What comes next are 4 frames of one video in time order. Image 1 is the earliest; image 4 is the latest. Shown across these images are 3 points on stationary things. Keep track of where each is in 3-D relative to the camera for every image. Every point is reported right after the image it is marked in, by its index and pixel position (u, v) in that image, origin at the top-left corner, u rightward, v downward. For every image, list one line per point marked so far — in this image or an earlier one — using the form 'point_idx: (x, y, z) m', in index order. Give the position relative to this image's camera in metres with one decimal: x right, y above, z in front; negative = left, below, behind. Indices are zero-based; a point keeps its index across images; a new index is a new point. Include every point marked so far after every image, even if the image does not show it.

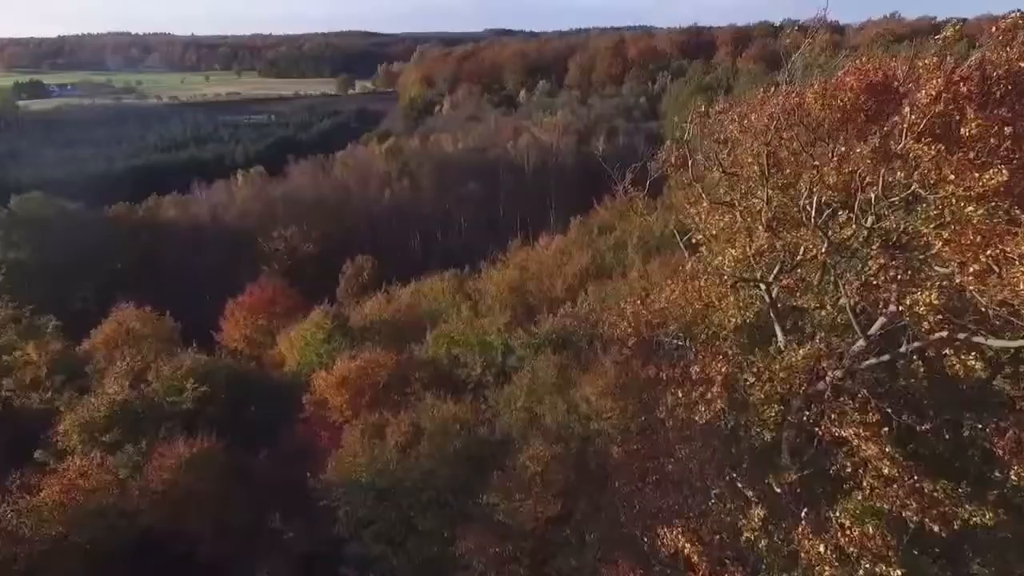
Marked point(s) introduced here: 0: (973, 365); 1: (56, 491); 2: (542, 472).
0: (+8.4, -1.5, +11.4) m
1: (-14.6, -6.3, +20.4) m
2: (+0.9, -5.7, +19.6) m
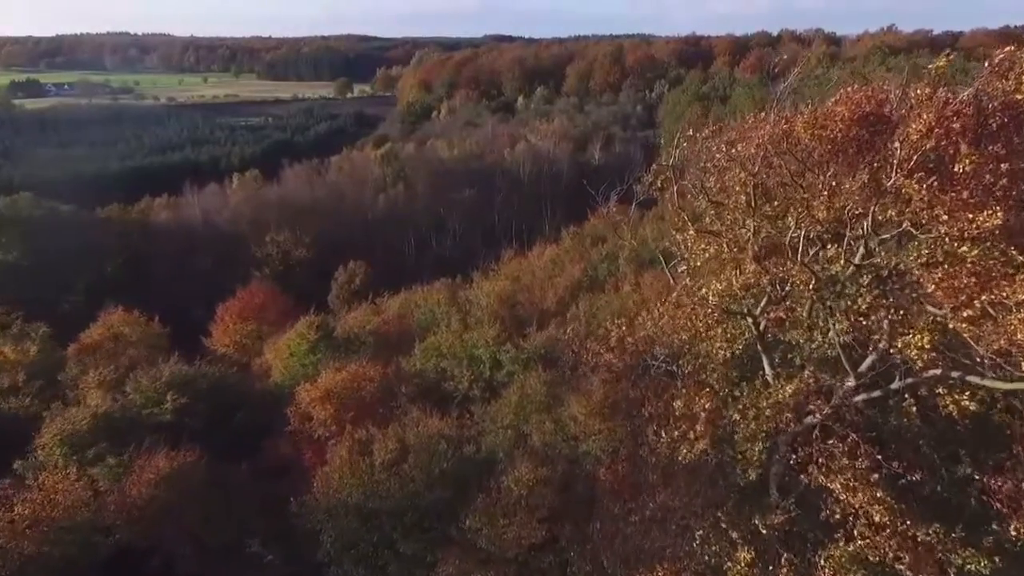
0: (+8.0, -2.1, +10.9) m
1: (-15.1, -6.7, +19.8) m
2: (+0.4, -6.2, +19.1) m
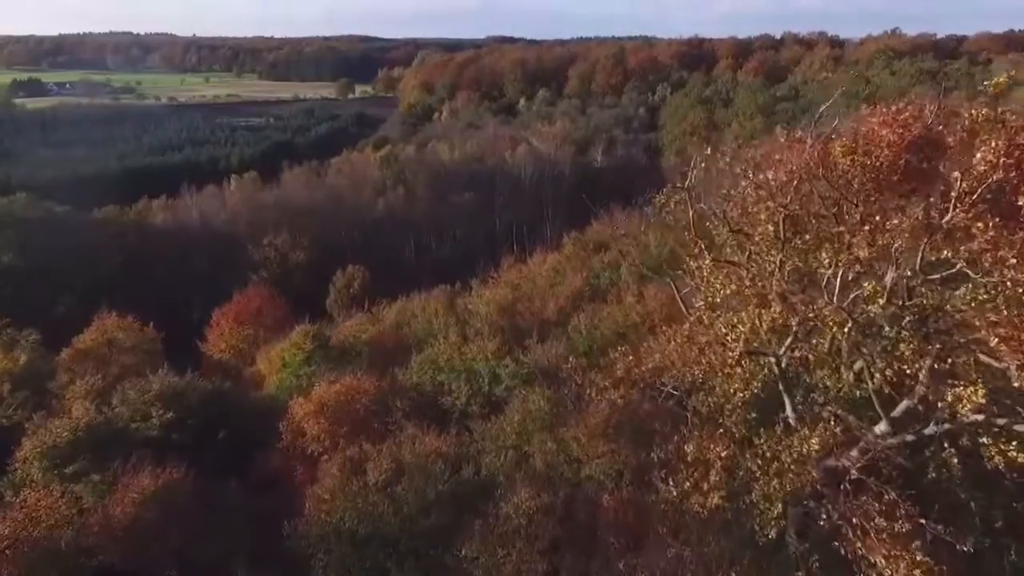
0: (+7.9, -2.6, +10.0) m
1: (-15.2, -7.1, +18.8) m
2: (+0.4, -6.8, +18.1) m
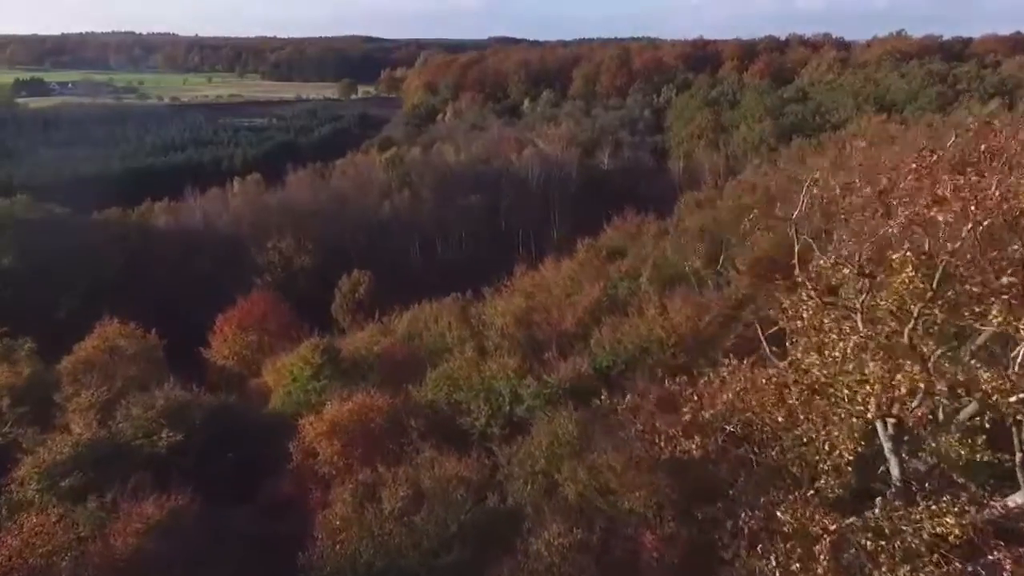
0: (+8.8, -3.3, +8.5) m
1: (-14.3, -7.7, +17.4) m
2: (+1.3, -7.4, +16.7) m
